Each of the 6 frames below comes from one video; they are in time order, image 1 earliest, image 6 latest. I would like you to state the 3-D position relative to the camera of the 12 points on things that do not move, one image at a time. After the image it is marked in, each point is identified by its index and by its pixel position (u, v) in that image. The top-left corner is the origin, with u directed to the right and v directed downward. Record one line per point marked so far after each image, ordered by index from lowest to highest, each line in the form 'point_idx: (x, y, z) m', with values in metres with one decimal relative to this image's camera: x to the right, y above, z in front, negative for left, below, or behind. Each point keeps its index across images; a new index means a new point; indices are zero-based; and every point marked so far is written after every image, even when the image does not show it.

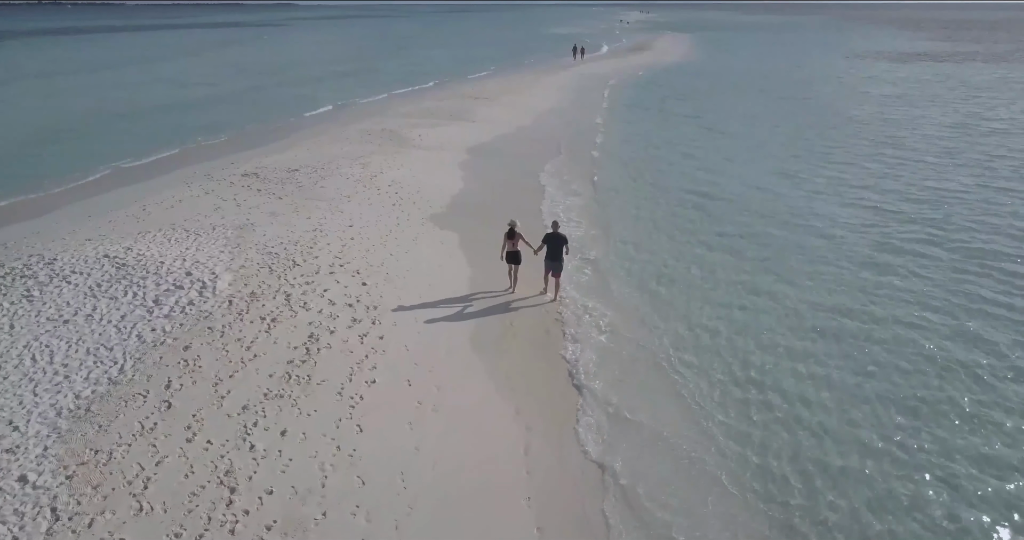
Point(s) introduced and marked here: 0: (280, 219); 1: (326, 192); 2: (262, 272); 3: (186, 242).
0: (-4.4, +1.0, +14.3) m
1: (-4.1, +1.8, +16.6) m
2: (-3.8, 0.0, +11.3) m
3: (-5.4, +0.5, +12.4) m
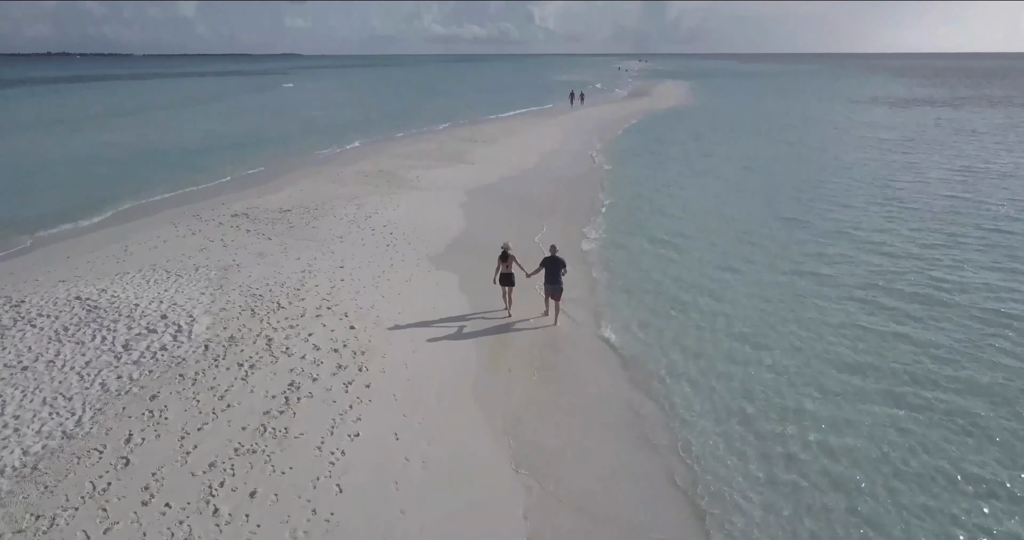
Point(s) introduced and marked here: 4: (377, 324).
0: (-4.4, +0.2, +13.6) m
1: (-4.1, +0.9, +16.0) m
2: (-3.8, -0.6, +10.6) m
3: (-5.4, -0.2, +11.7) m
4: (-1.9, -0.8, +10.8) m
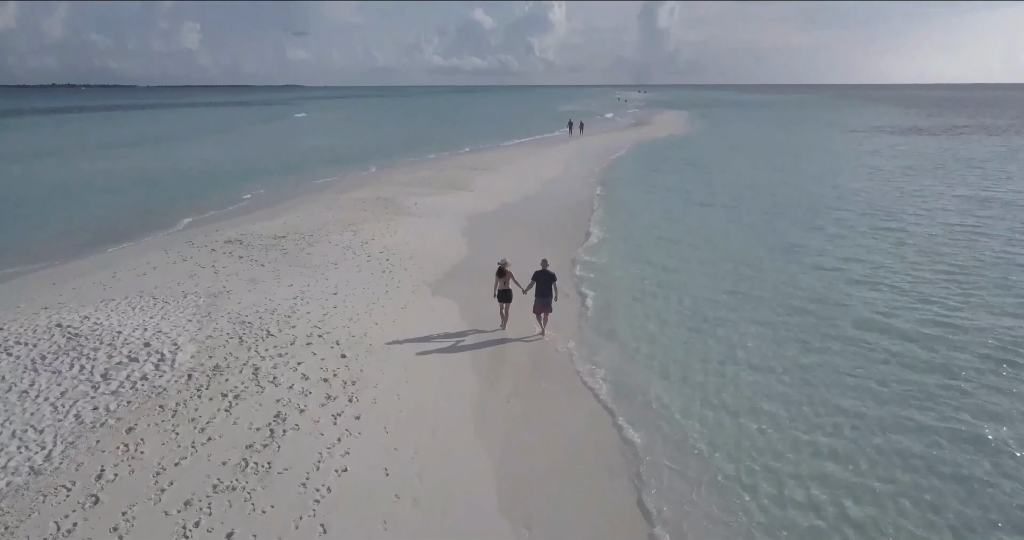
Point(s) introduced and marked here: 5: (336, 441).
0: (-4.4, -0.3, +13.2) m
1: (-4.1, +0.3, +15.6) m
2: (-3.8, -1.0, +10.1) m
3: (-5.4, -0.6, +11.3) m
4: (-2.0, -1.1, +10.4) m
5: (-1.8, -1.8, +7.9) m
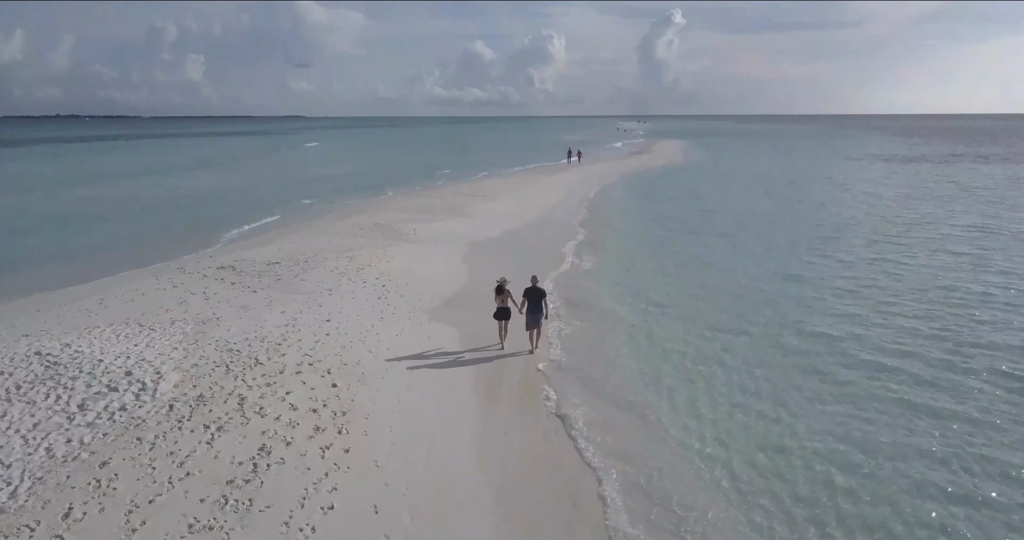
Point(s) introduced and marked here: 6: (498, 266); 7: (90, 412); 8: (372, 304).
0: (-4.5, -0.7, +12.8) m
1: (-4.1, -0.2, +15.2) m
2: (-3.8, -1.3, +9.7) m
3: (-5.4, -1.0, +10.9) m
4: (-2.0, -1.5, +10.0) m
5: (-1.9, -2.0, +7.4) m
6: (-0.3, +0.1, +18.2) m
7: (-4.6, -1.5, +8.2) m
8: (-2.6, -0.6, +13.9) m
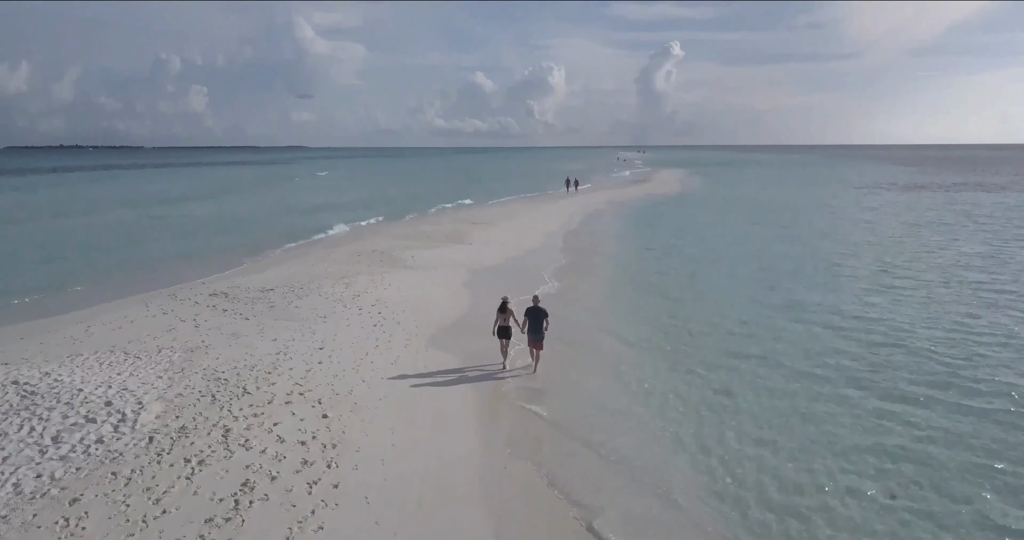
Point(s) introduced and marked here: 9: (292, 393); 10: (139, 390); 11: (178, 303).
0: (-4.5, -1.1, +12.4) m
1: (-4.1, -0.8, +14.8) m
2: (-3.8, -1.6, +9.3) m
3: (-5.5, -1.3, +10.5) m
4: (-2.0, -1.8, +9.5) m
5: (-1.9, -2.2, +7.0) m
6: (-0.3, -0.6, +17.8) m
7: (-4.6, -1.8, +7.8) m
8: (-2.6, -1.1, +13.5) m
9: (-2.9, -1.6, +9.9) m
10: (-4.7, -1.5, +9.4) m
11: (-6.7, -0.7, +15.1) m
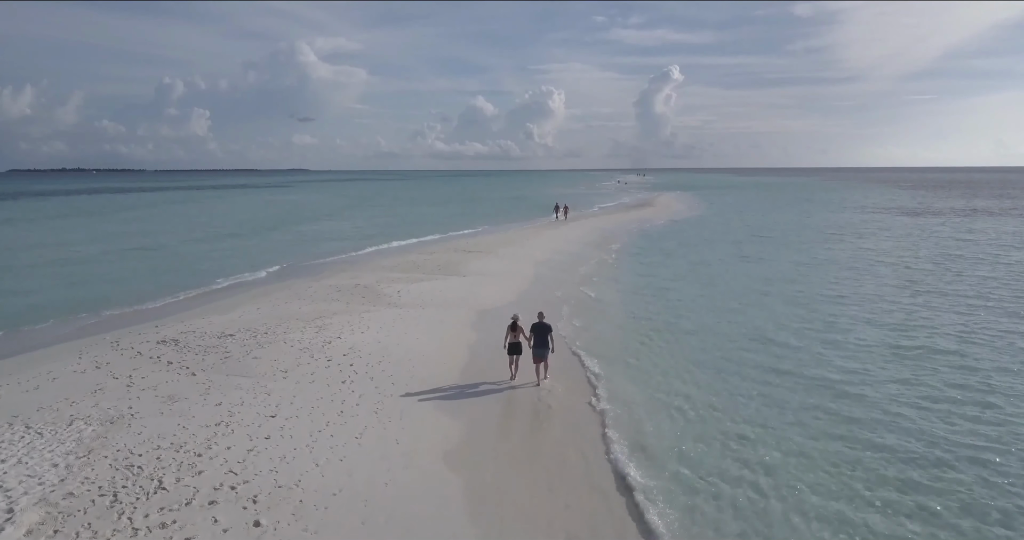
0: (-4.6, -1.8, +10.3) m
1: (-4.2, -1.5, +12.7) m
2: (-3.9, -2.2, +7.1) m
3: (-5.6, -2.0, +8.3) m
4: (-2.1, -2.4, +7.4) m
5: (-2.0, -2.8, +4.8) m
6: (-0.4, -1.4, +15.7) m
7: (-4.7, -2.3, +5.6) m
8: (-2.7, -1.8, +11.3) m
9: (-3.0, -2.2, +7.7) m
10: (-4.8, -2.1, +7.3) m
11: (-6.8, -1.4, +12.9) m
